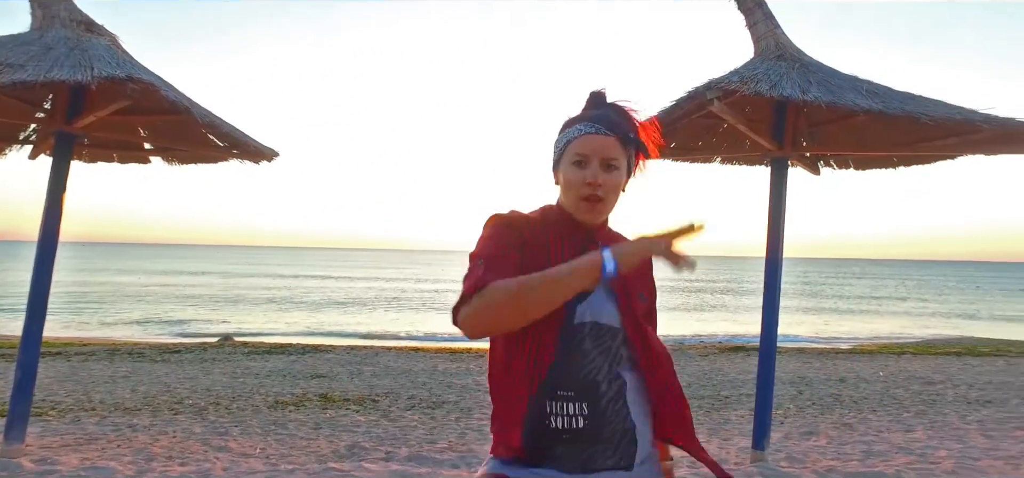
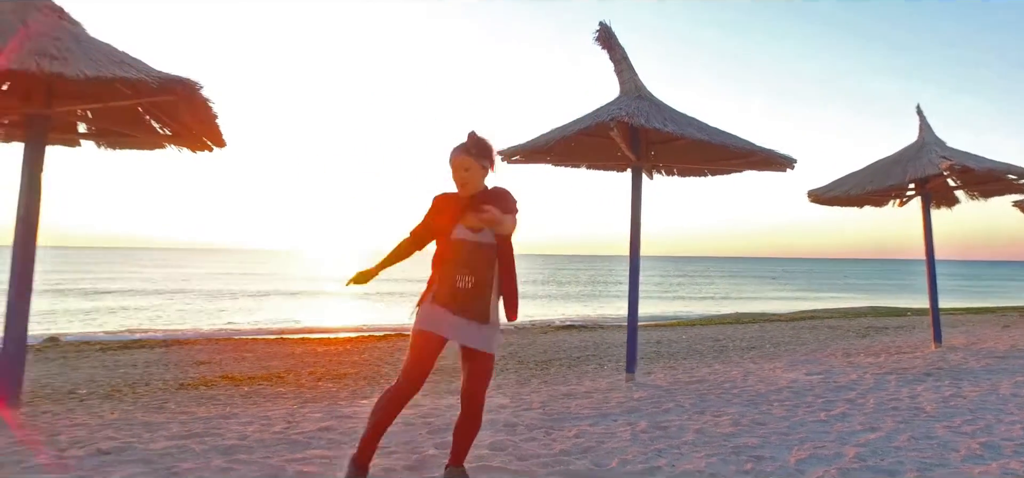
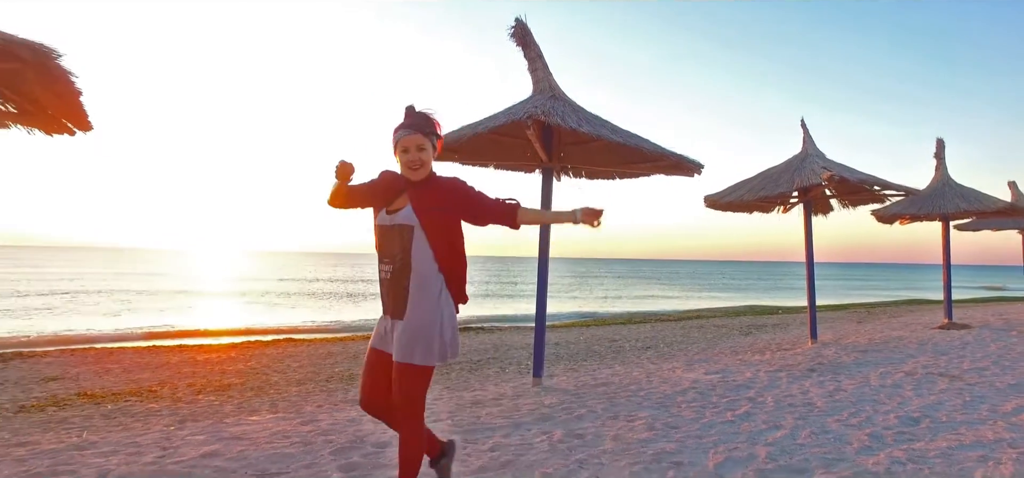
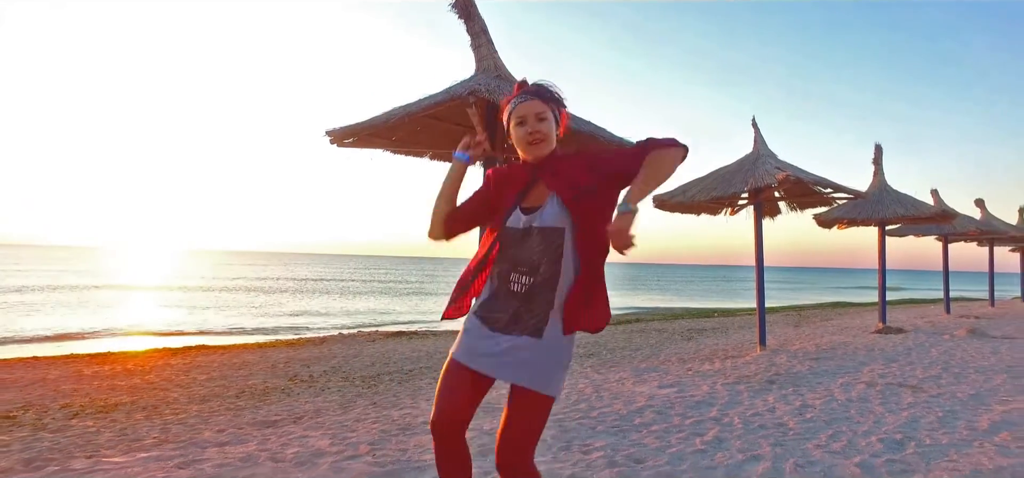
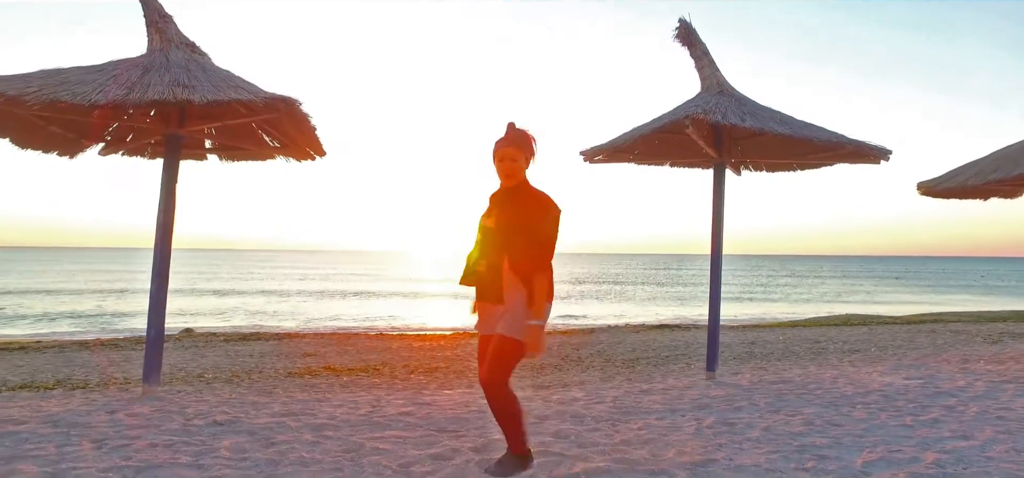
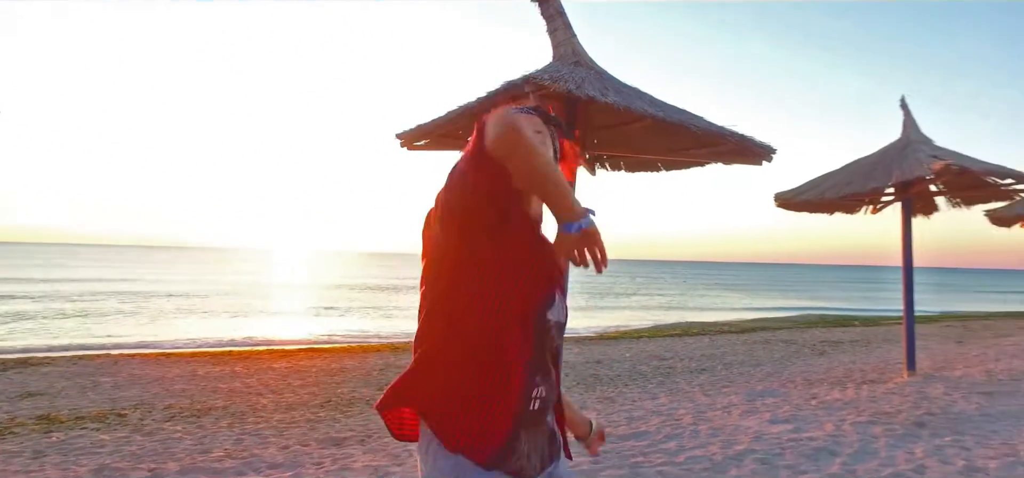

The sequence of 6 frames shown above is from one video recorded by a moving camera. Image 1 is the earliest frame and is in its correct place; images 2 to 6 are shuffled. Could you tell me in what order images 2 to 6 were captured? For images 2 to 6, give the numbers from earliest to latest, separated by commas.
6, 4, 3, 2, 5
